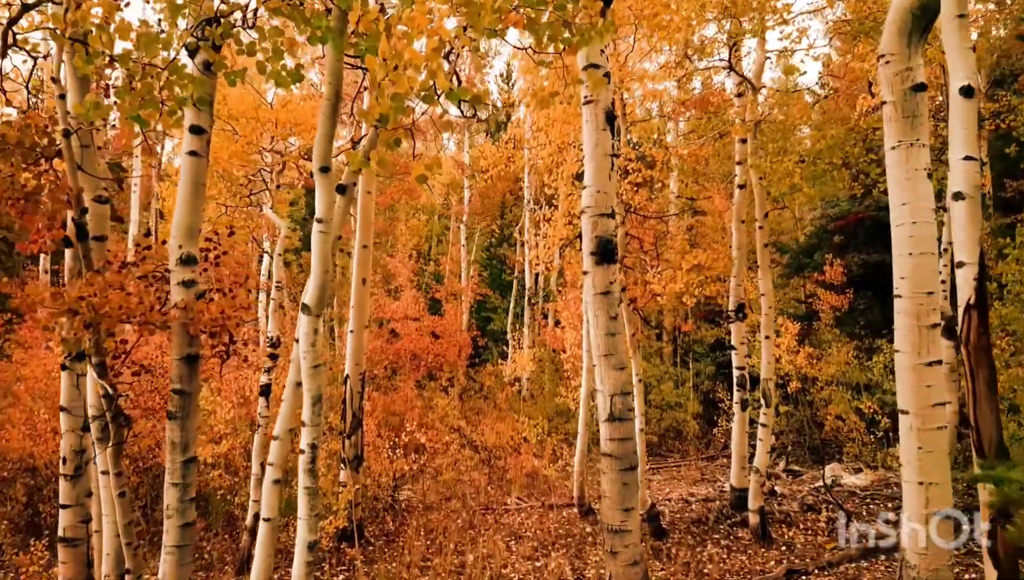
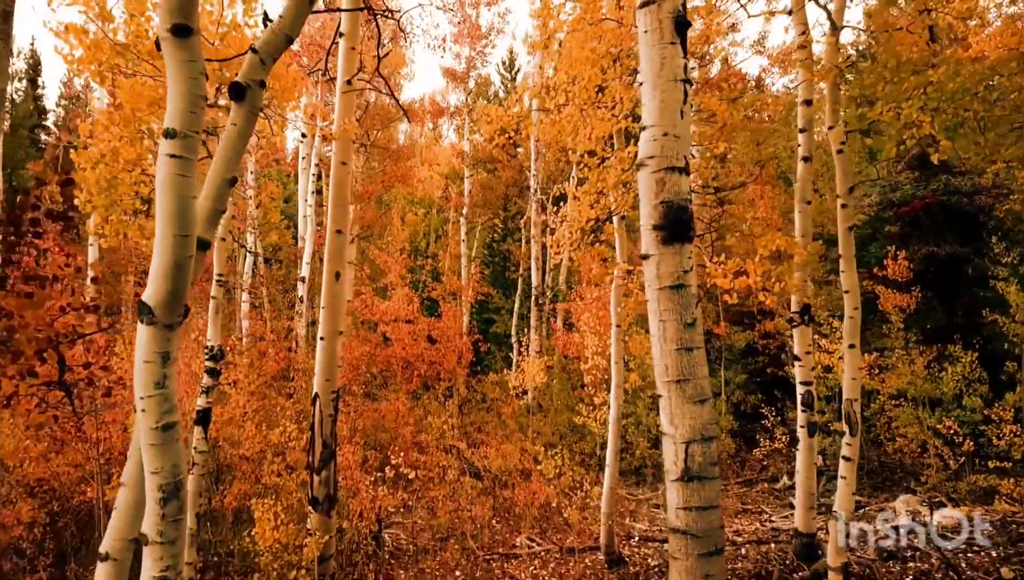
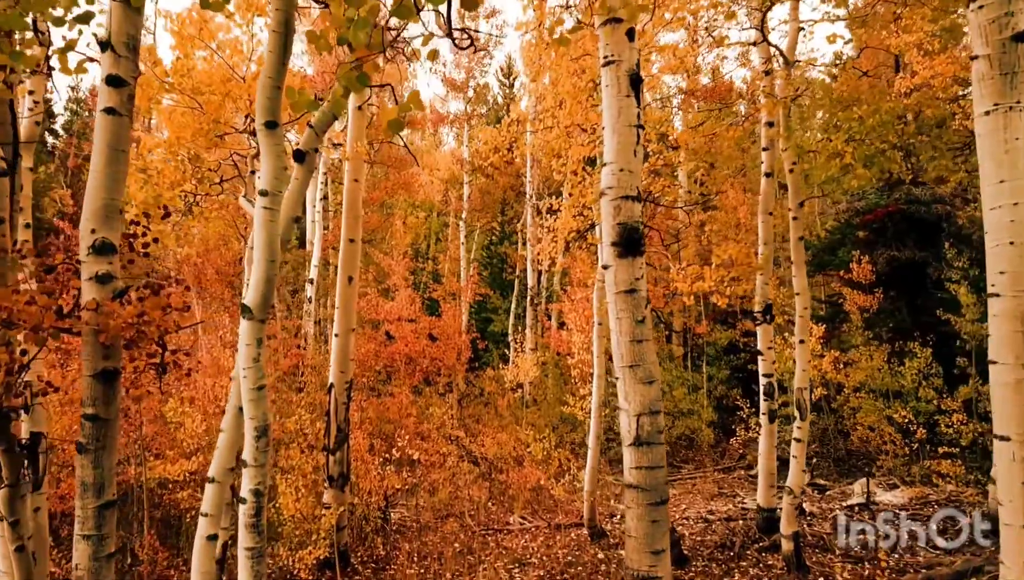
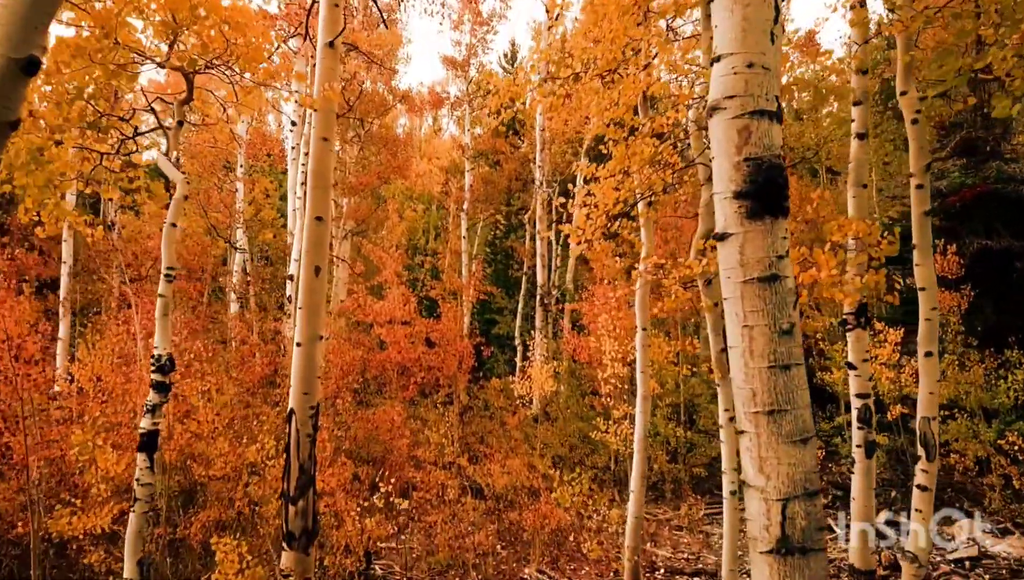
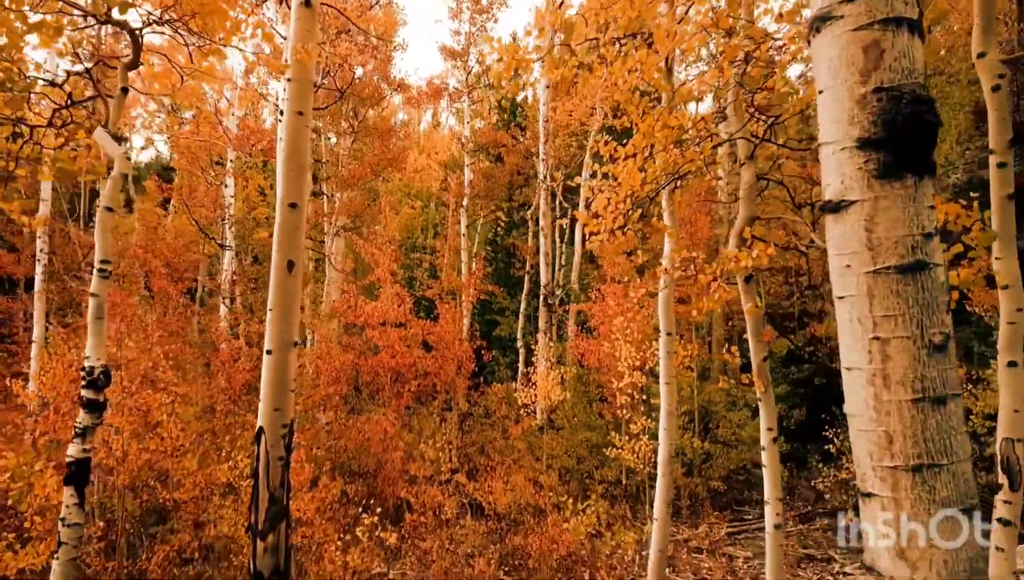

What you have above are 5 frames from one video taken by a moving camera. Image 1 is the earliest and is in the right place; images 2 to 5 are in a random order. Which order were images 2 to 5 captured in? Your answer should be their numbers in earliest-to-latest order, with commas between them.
3, 2, 4, 5
